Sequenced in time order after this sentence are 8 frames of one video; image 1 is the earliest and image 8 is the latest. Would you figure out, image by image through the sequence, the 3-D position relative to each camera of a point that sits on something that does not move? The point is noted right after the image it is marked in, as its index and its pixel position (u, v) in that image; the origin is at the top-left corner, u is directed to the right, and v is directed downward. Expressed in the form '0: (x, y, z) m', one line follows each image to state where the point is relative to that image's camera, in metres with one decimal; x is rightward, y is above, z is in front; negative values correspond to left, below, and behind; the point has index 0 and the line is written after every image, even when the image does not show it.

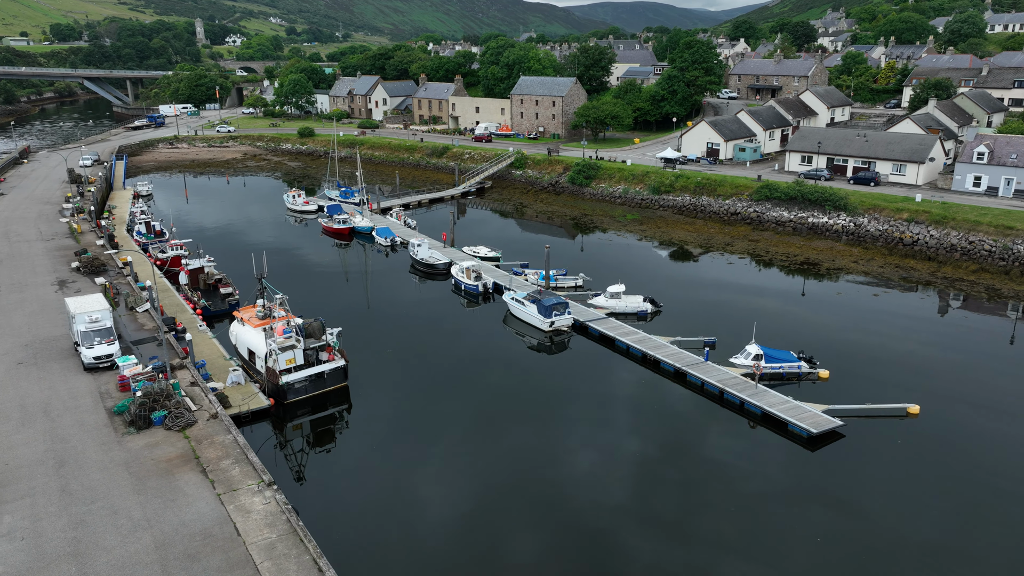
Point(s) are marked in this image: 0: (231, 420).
0: (-7.9, -3.8, +19.6) m
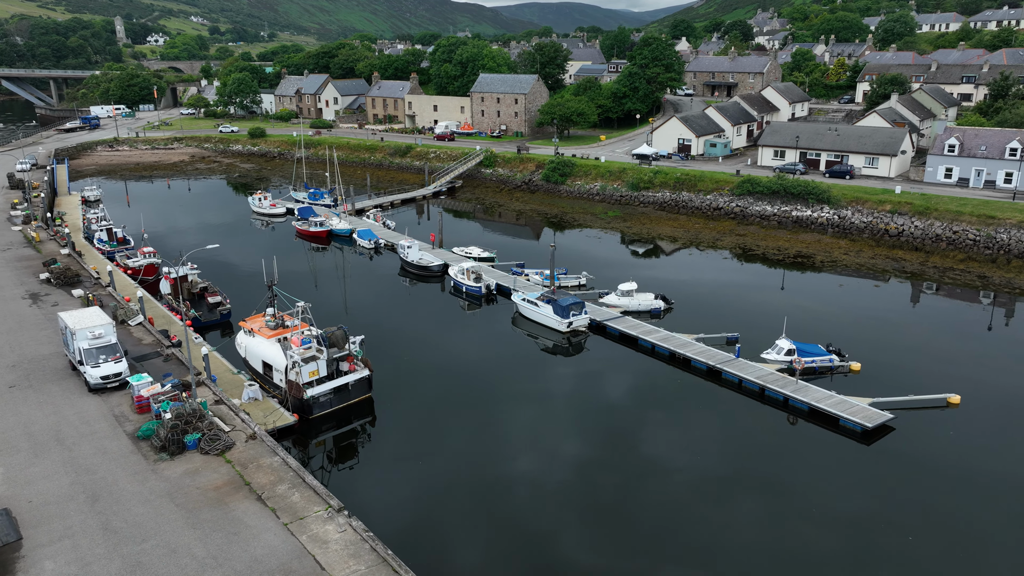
0: (-6.2, -4.0, +18.0) m
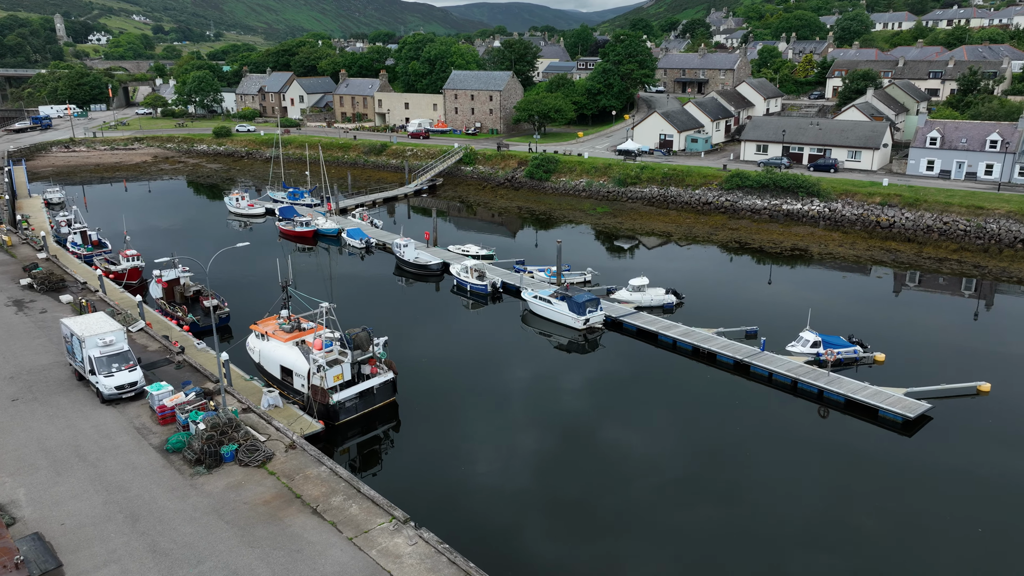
0: (-4.8, -4.0, +17.0) m
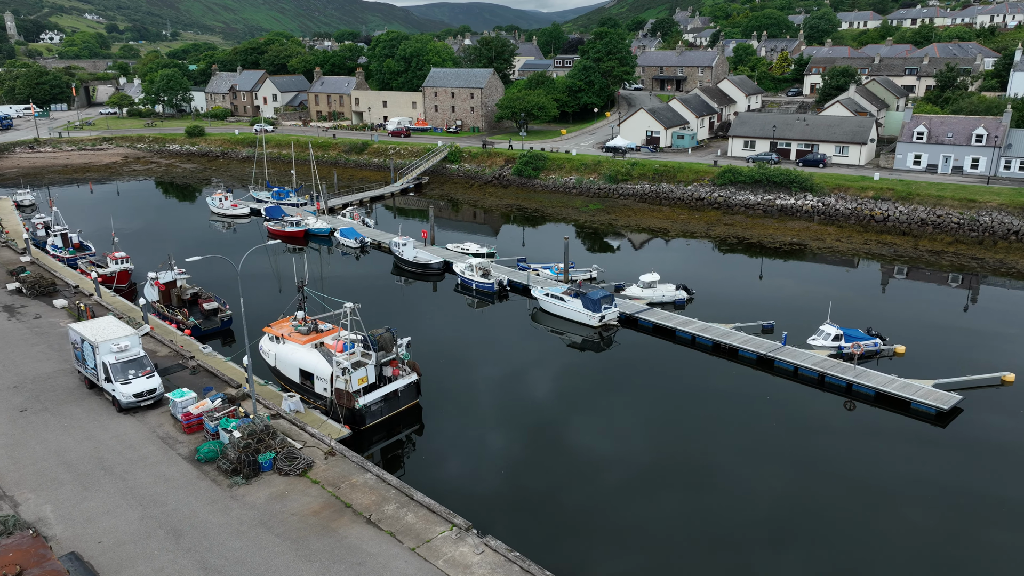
0: (-3.6, -4.0, +16.3) m
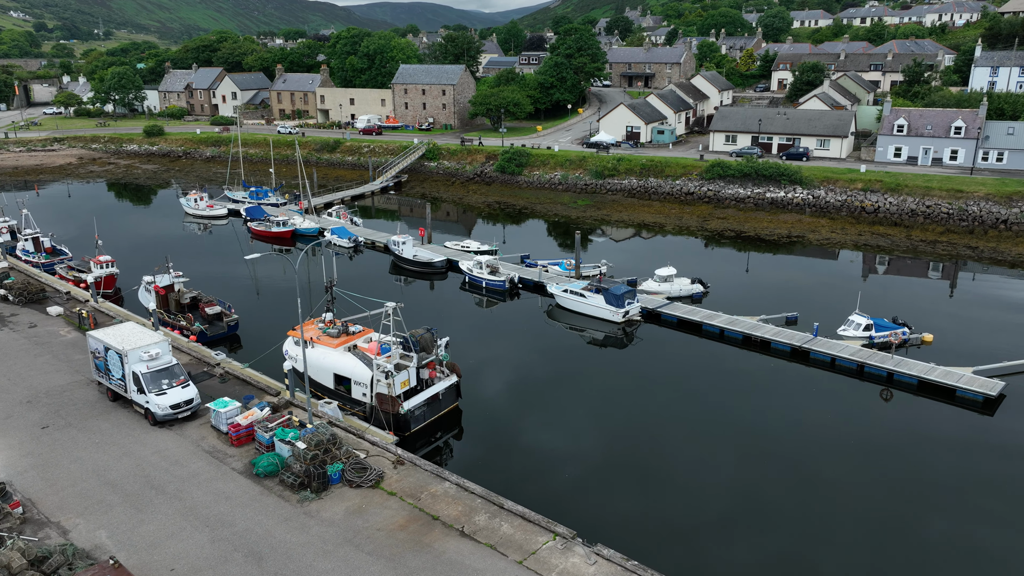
0: (-1.8, -3.9, +15.4) m
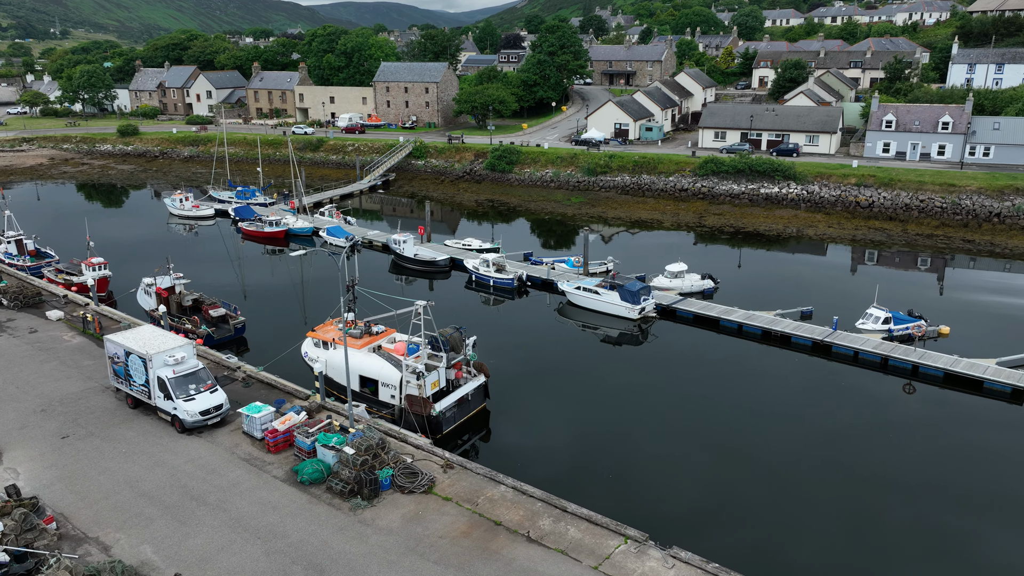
0: (-0.7, -3.8, +14.9) m
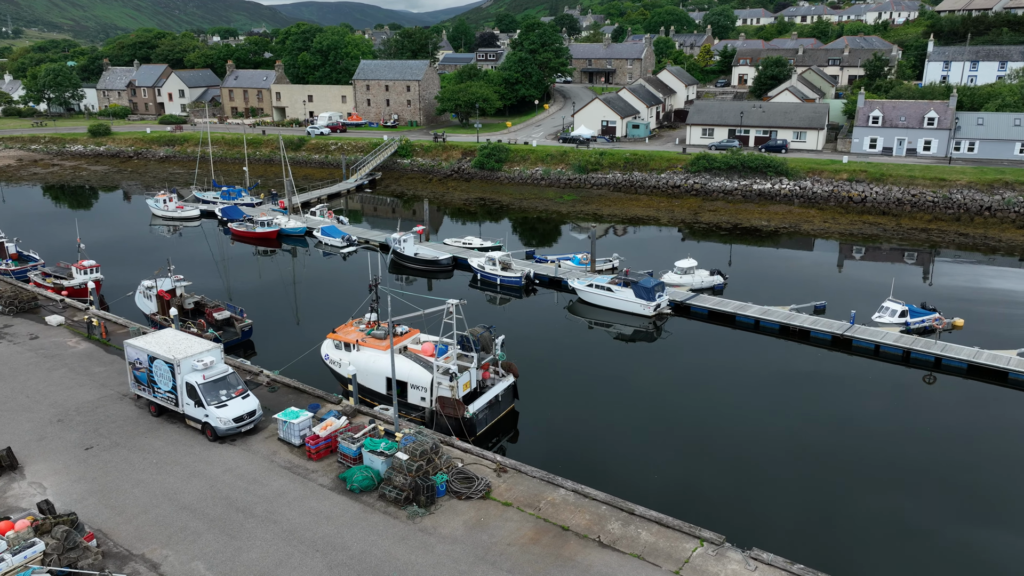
0: (+0.5, -3.8, +14.4) m
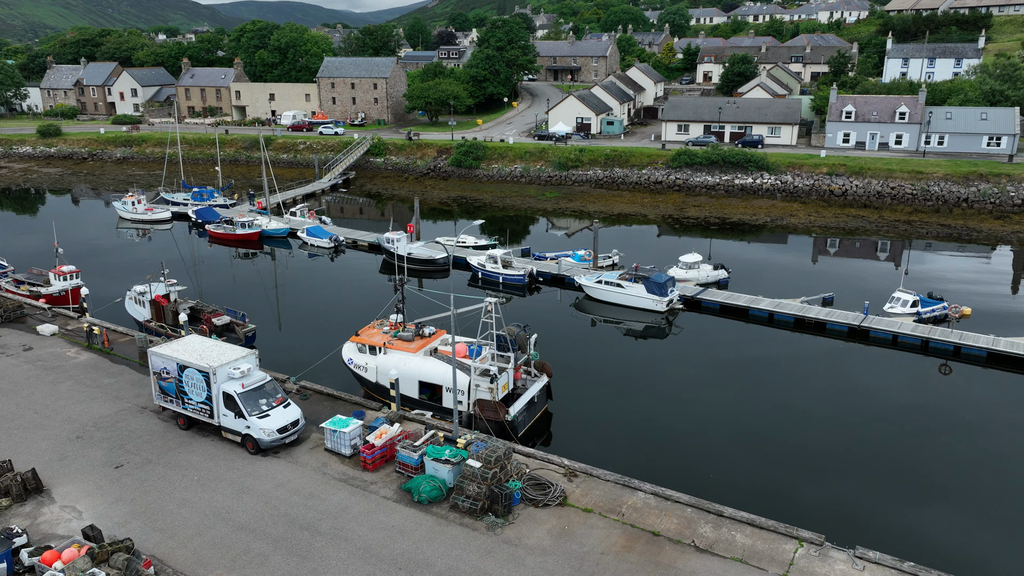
0: (+1.9, -3.7, +13.9) m
